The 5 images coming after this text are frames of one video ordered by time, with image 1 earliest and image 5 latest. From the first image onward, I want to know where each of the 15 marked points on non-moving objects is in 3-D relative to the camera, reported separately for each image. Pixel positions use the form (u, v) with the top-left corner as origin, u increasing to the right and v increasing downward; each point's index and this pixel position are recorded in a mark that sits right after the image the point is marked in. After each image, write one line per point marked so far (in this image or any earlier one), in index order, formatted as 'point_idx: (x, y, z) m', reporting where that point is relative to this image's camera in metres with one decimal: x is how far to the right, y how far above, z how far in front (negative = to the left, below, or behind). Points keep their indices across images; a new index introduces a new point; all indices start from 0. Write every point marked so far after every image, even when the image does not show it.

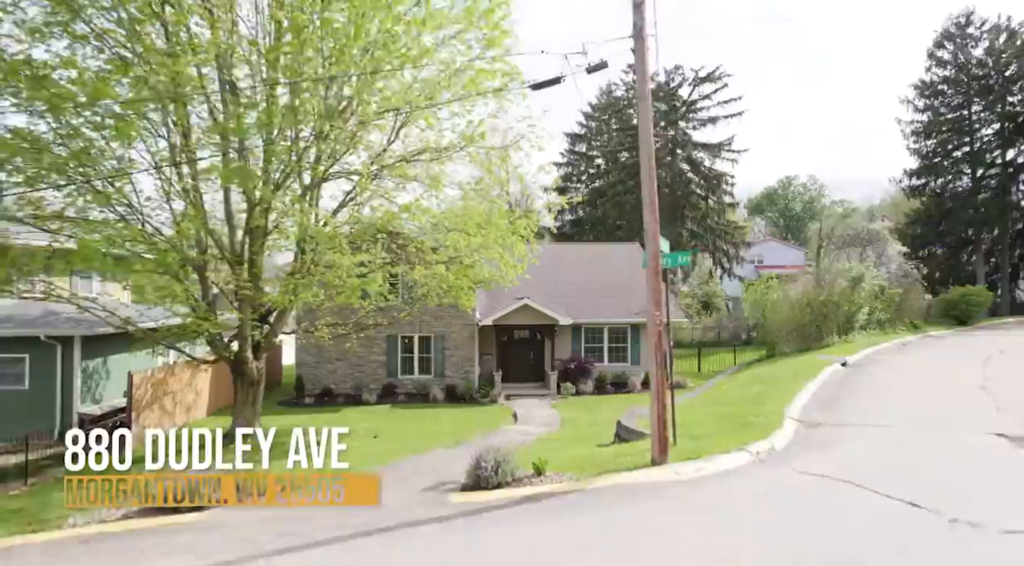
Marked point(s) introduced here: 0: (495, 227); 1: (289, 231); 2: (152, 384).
0: (-0.4, +1.2, +18.2) m
1: (-4.6, +1.1, +16.8) m
2: (-8.4, -2.4, +19.1) m
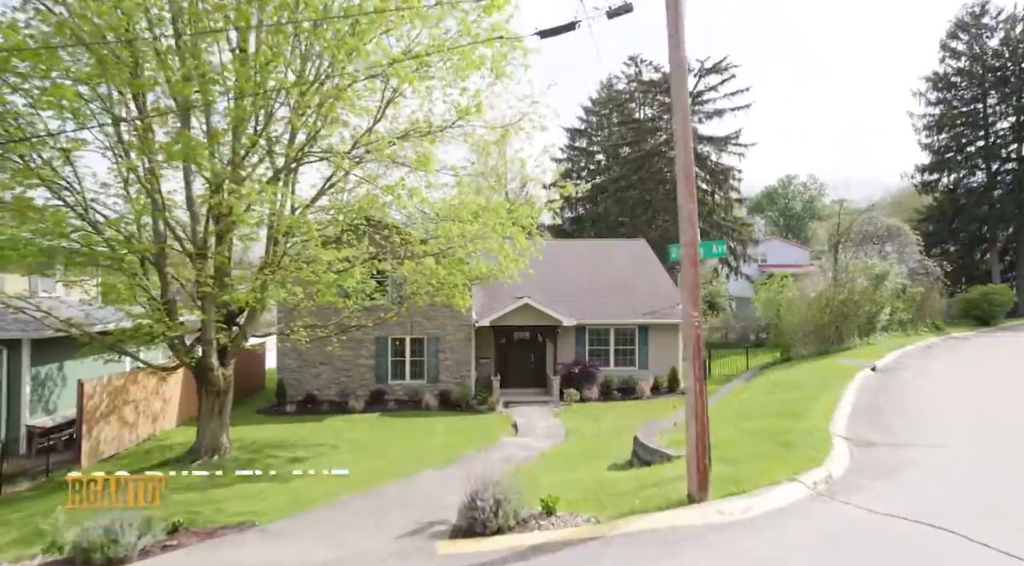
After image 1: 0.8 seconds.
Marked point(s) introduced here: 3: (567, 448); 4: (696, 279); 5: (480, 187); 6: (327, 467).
0: (-0.3, +1.2, +16.2) m
1: (-4.6, +1.2, +14.7) m
2: (-8.4, -2.3, +17.0) m
3: (+1.1, -3.4, +16.6) m
4: (+2.0, 0.0, +8.9) m
5: (-0.7, +2.0, +16.6) m
6: (-3.4, -3.4, +15.0) m
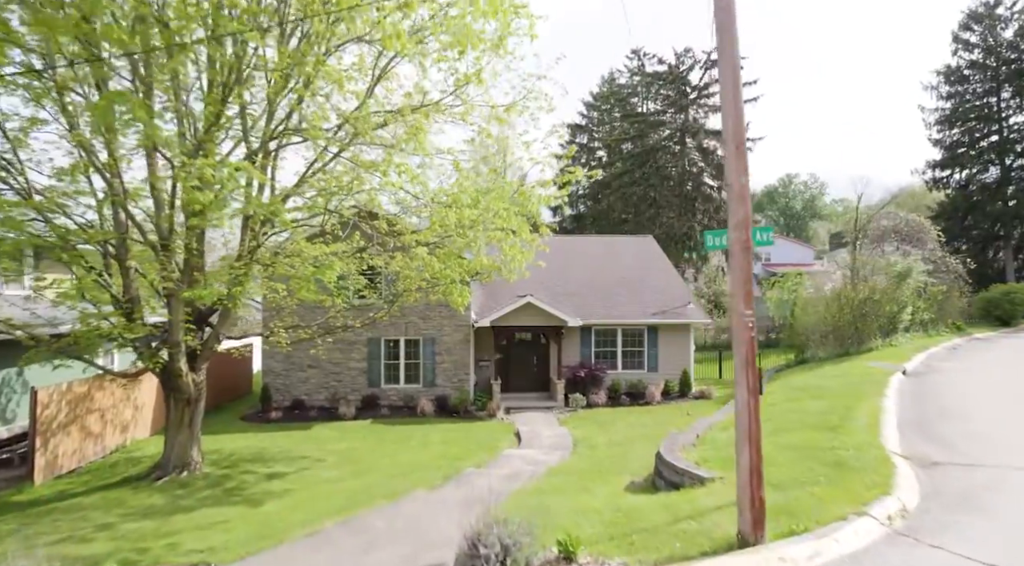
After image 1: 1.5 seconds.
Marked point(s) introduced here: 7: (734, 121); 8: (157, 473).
0: (-0.3, +1.3, +14.6) m
1: (-4.5, +1.3, +13.1) m
2: (-8.3, -2.2, +15.4) m
3: (+1.2, -3.3, +14.9) m
4: (+2.1, +0.1, +7.2) m
5: (-0.6, +2.0, +15.0) m
6: (-3.3, -3.3, +13.4) m
7: (+2.1, +1.5, +7.5) m
8: (-6.0, -3.2, +13.8) m
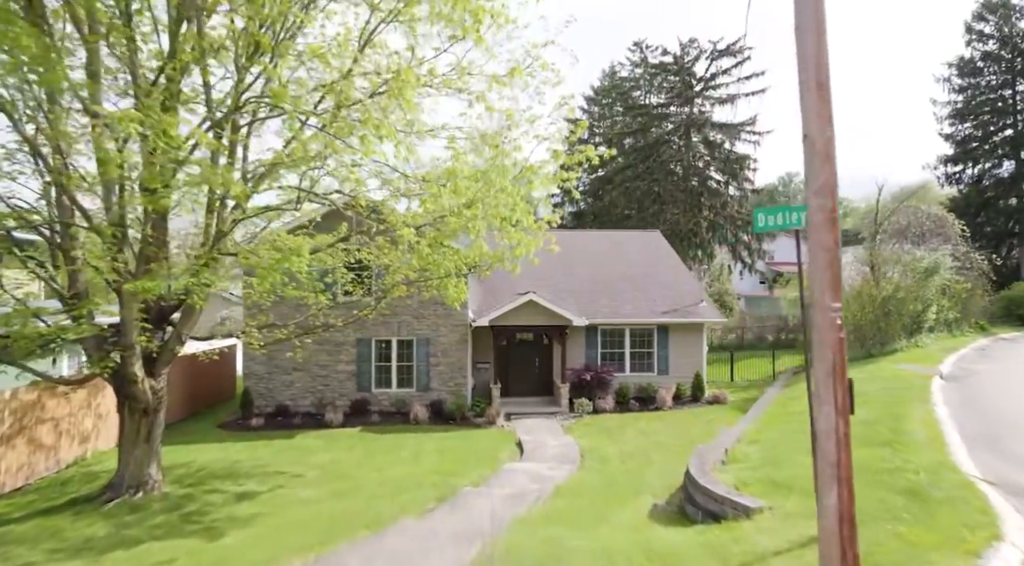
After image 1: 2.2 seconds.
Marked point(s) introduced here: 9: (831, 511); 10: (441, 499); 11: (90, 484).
0: (-0.2, +1.4, +12.8) m
1: (-4.5, +1.4, +11.3) m
2: (-8.3, -2.1, +13.6) m
3: (+1.3, -3.2, +13.2) m
4: (+2.2, +0.2, +5.5) m
5: (-0.5, +2.1, +13.2) m
6: (-3.3, -3.2, +11.7) m
7: (+2.1, +1.6, +5.8) m
8: (-5.9, -3.1, +12.0) m
9: (+2.1, -1.5, +5.4) m
10: (-1.1, -3.2, +12.0) m
11: (-7.1, -3.4, +13.7) m
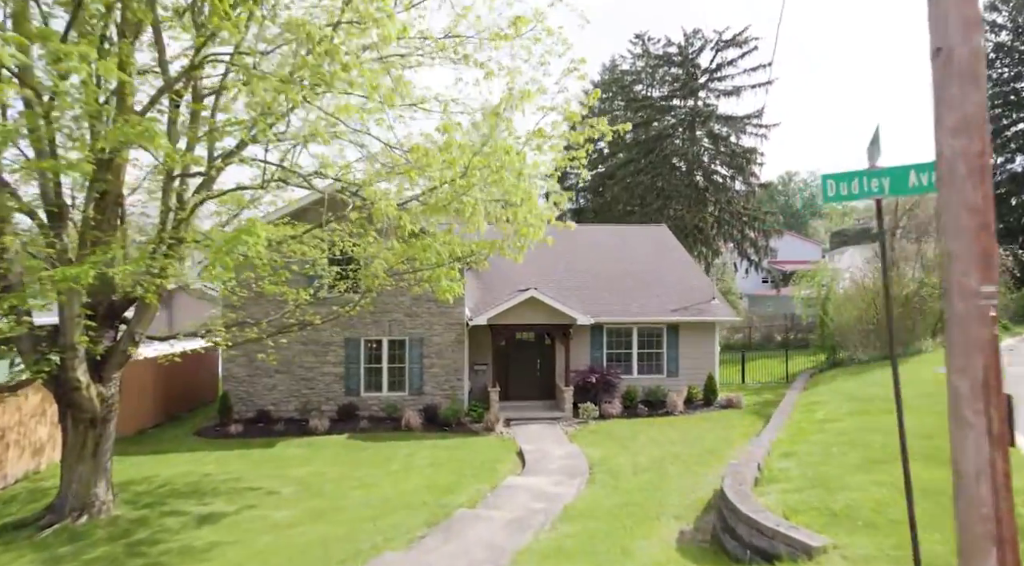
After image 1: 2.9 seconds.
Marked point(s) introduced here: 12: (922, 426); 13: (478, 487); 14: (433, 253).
0: (-0.2, +1.5, +11.2) m
1: (-4.4, +1.5, +9.7) m
2: (-8.2, -2.0, +12.0) m
3: (+1.3, -3.1, +11.6) m
4: (+2.2, +0.3, +3.9) m
5: (-0.5, +2.3, +11.6) m
6: (-3.2, -3.1, +10.1) m
7: (+2.2, +1.7, +4.2) m
8: (-5.9, -3.0, +10.4) m
9: (+2.1, -1.4, +3.8) m
10: (-1.0, -3.1, +10.4) m
11: (-7.1, -3.3, +12.1) m
12: (+6.2, -2.0, +12.3) m
13: (-0.5, -3.2, +12.9) m
14: (-1.1, +0.4, +12.0) m
